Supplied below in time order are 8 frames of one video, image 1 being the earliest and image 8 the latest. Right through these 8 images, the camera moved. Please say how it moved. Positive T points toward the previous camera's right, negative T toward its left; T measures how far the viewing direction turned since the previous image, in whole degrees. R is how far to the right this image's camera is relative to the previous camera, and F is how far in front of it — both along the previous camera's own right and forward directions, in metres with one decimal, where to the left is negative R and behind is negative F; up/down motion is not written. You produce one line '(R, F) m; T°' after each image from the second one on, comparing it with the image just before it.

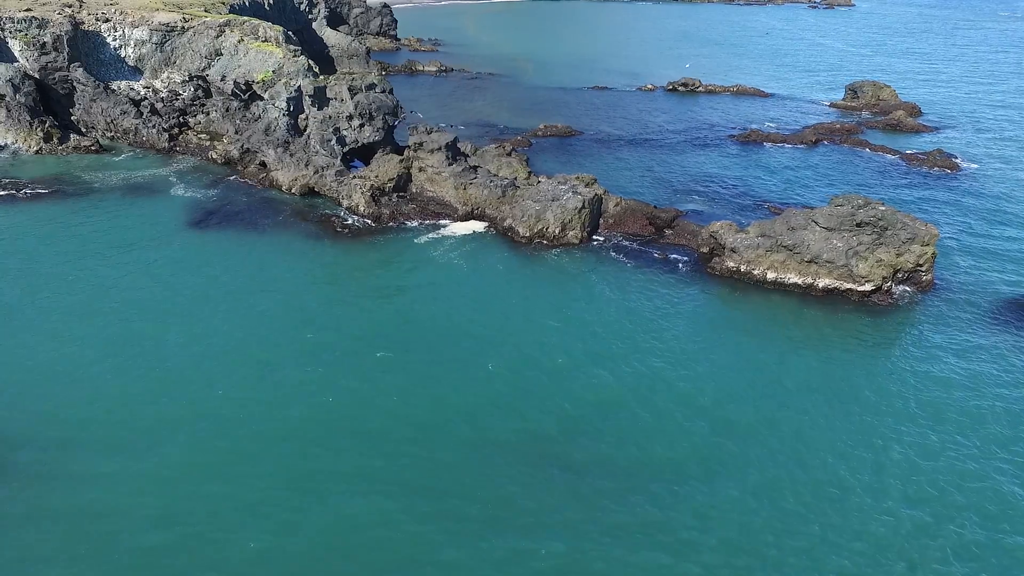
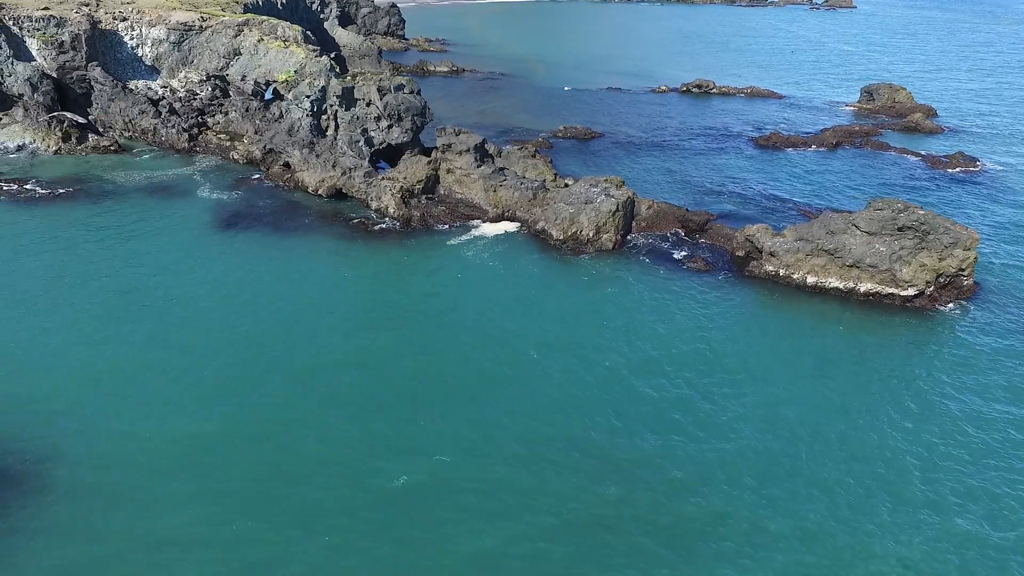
(-2.0, +0.3) m; 0°
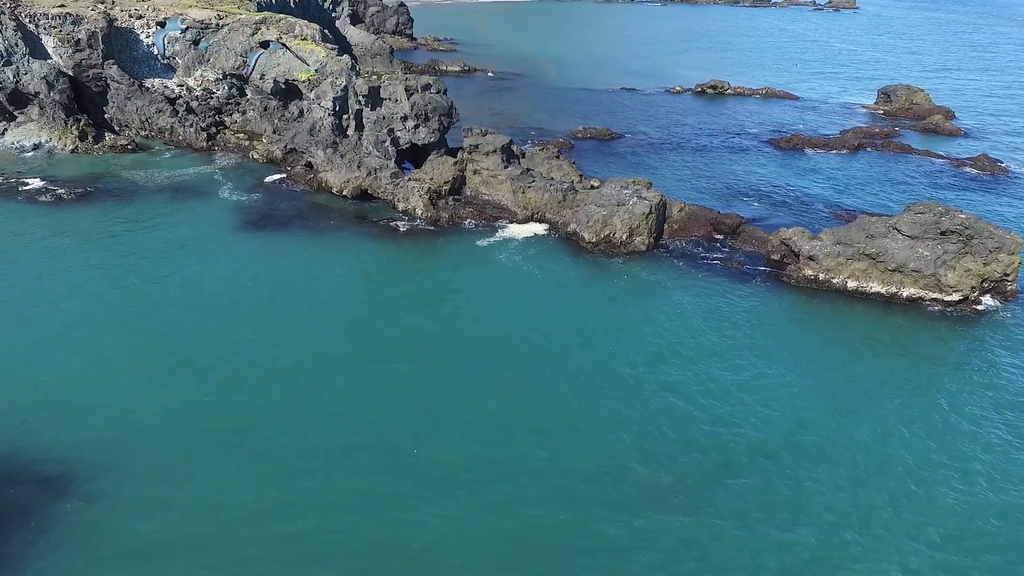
(-1.8, +0.5) m; 0°
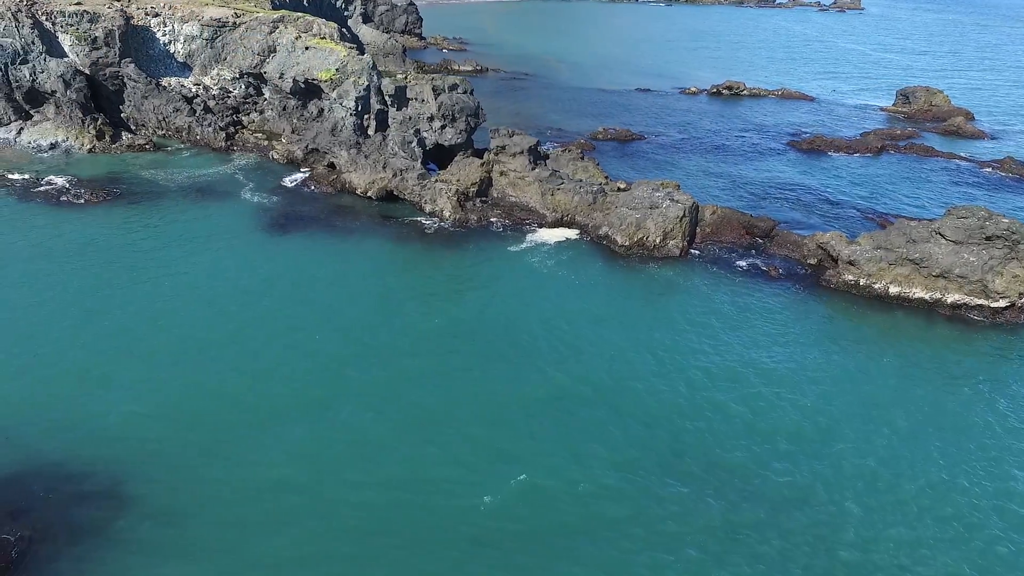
(-1.7, +0.6) m; 0°
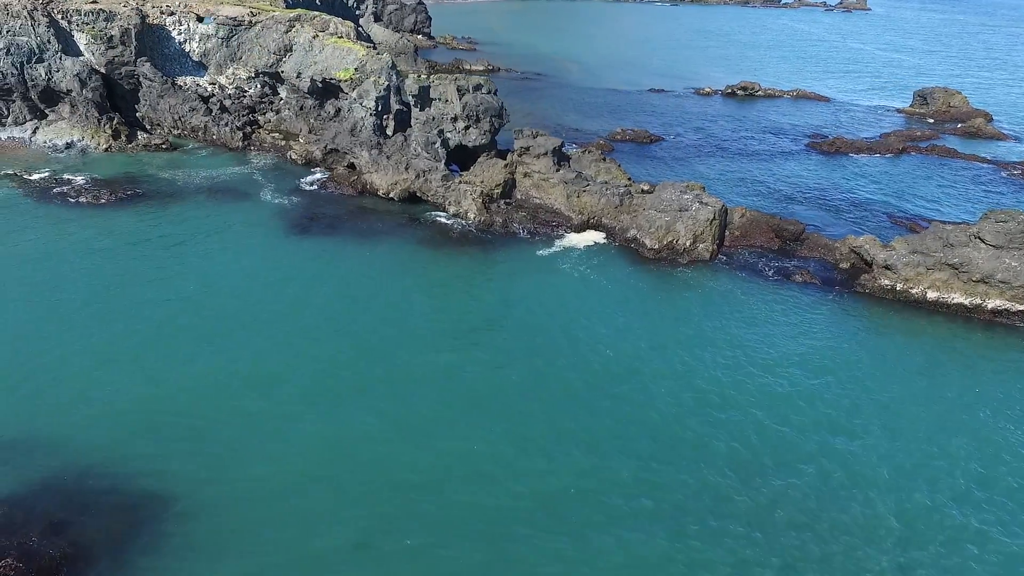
(-1.4, +0.5) m; 0°
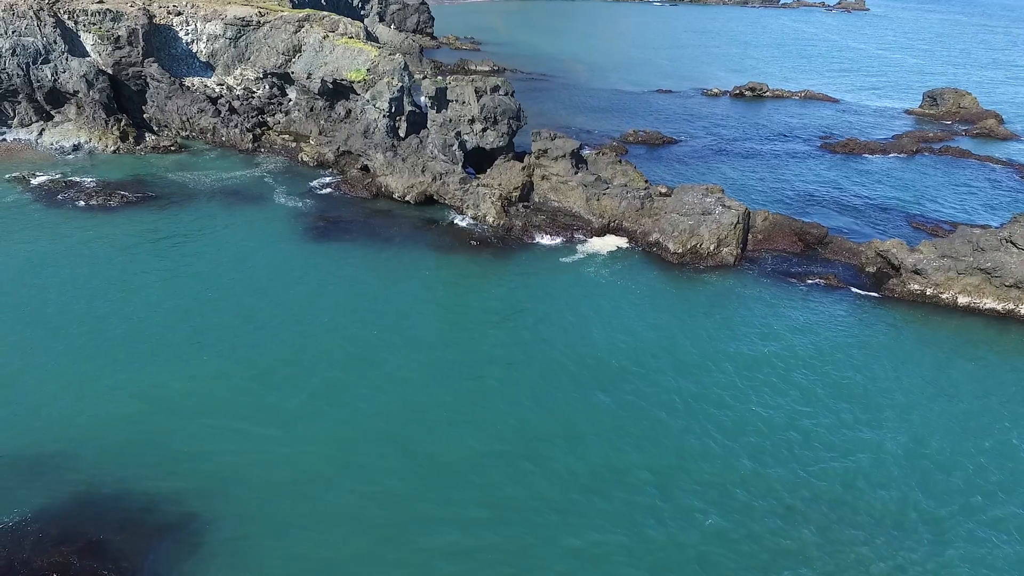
(-1.3, +0.6) m; 0°
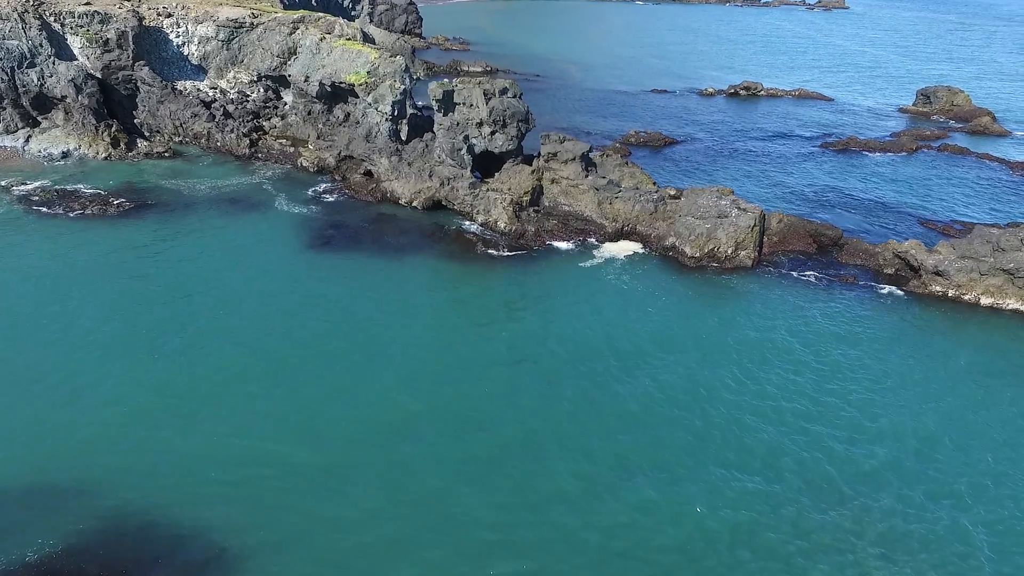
(-1.6, +0.8) m; +1°
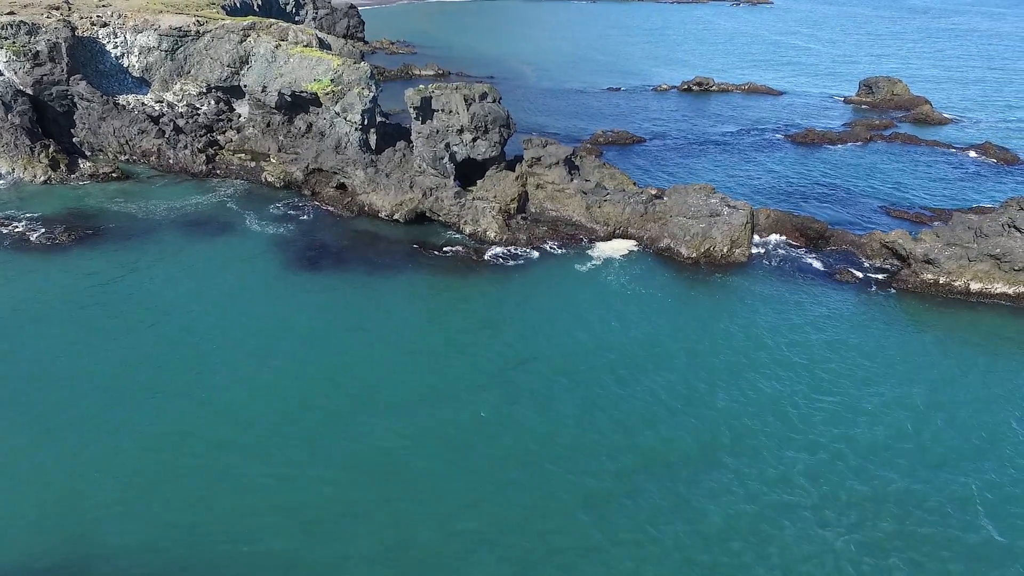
(-2.6, +1.2) m; +5°
